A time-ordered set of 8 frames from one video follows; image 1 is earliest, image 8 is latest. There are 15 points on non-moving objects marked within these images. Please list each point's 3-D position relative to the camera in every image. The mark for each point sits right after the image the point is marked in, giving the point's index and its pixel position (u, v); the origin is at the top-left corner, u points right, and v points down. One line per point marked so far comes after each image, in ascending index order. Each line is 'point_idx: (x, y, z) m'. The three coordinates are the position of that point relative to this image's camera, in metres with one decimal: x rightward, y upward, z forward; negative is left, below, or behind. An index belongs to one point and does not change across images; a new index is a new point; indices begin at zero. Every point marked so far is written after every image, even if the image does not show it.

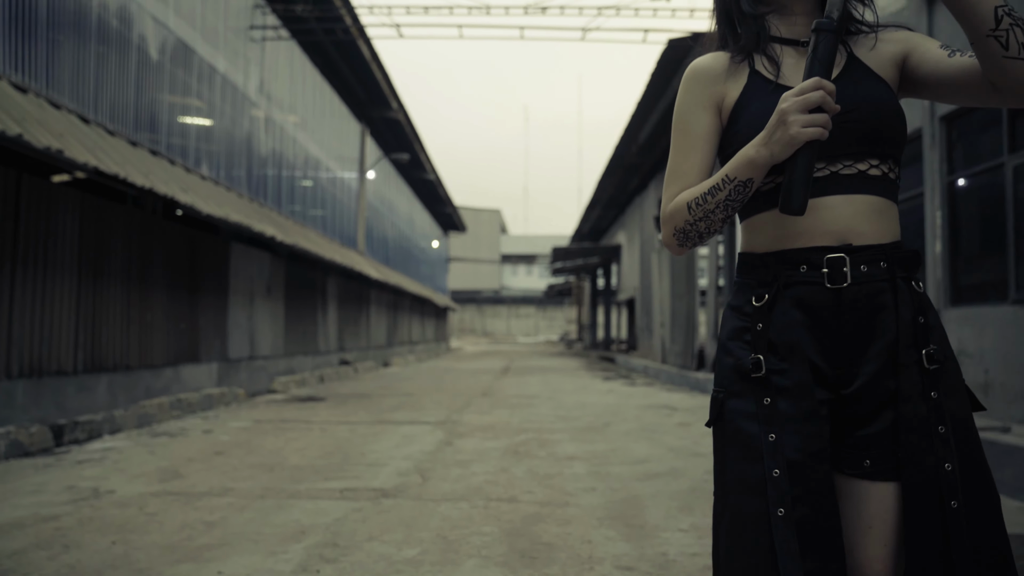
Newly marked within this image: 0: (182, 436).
0: (-2.5, -1.1, +5.4) m
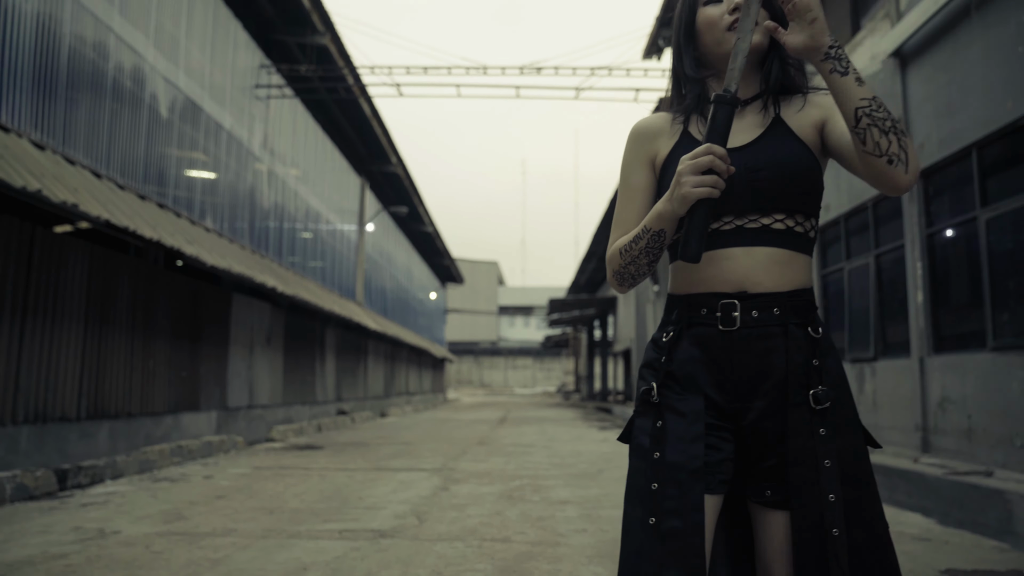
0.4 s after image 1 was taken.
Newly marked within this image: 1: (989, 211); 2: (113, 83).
0: (-2.5, -1.5, +5.5) m
1: (+3.7, +0.6, +5.5) m
2: (-4.0, +2.1, +7.2) m
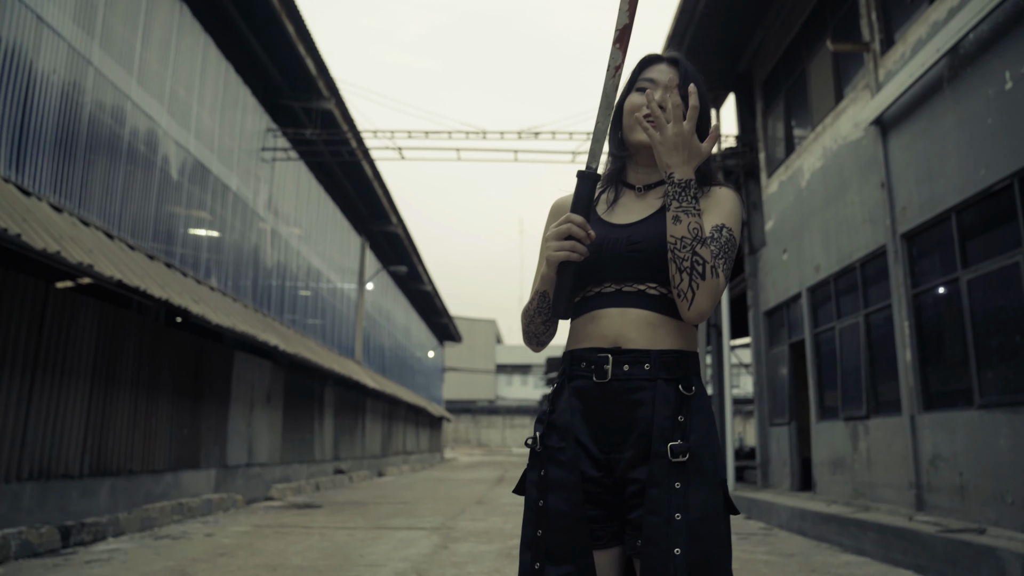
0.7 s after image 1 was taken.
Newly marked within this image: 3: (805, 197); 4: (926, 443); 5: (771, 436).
0: (-2.5, -1.9, +5.5) m
1: (+3.7, +0.1, +5.8) m
2: (-4.0, +1.5, +7.5) m
3: (+3.7, +1.1, +9.1) m
4: (+3.6, -1.4, +6.3) m
5: (+3.8, -2.1, +10.5) m
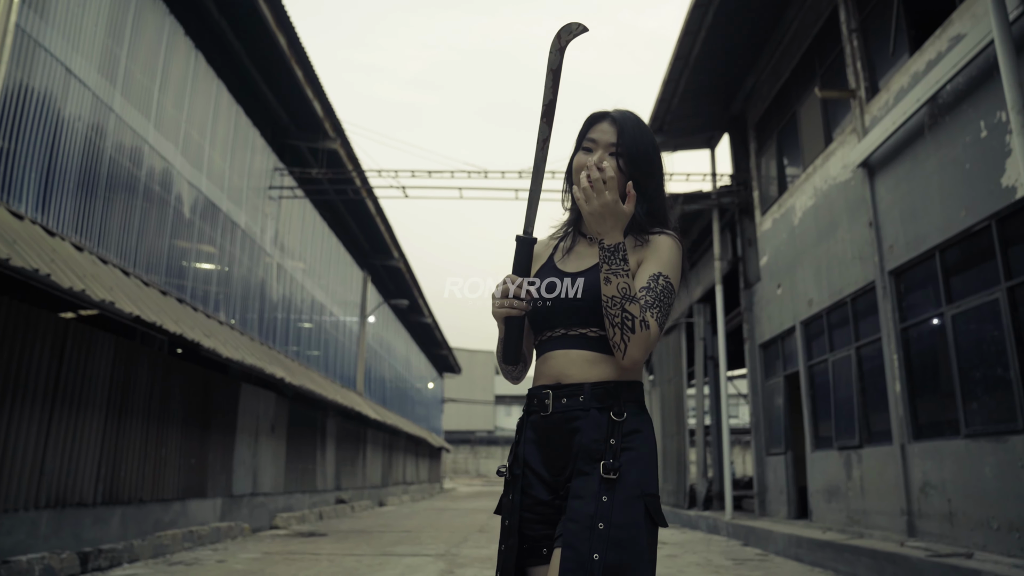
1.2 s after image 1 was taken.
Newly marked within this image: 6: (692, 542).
0: (-2.5, -2.2, +5.7) m
1: (+3.7, -0.2, +6.0) m
2: (-4.0, +1.1, +7.8) m
3: (+3.7, +0.7, +9.4) m
4: (+3.6, -1.7, +6.5) m
5: (+3.8, -2.6, +10.6) m
6: (+2.2, -3.1, +8.9) m
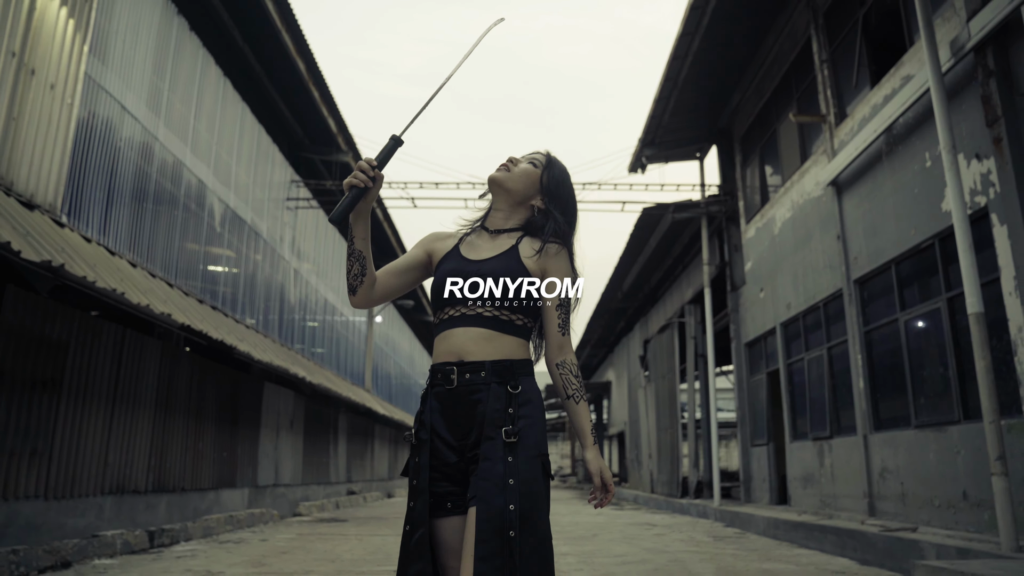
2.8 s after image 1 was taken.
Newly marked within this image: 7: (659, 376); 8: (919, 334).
0: (-2.4, -2.3, +6.5) m
1: (+3.8, -0.2, +6.9) m
2: (-3.9, +1.0, +8.6) m
3: (+3.7, +0.6, +10.2) m
4: (+3.7, -1.7, +7.3) m
5: (+3.8, -2.7, +11.5) m
6: (+2.3, -3.2, +9.8) m
7: (+3.5, -2.1, +17.2) m
8: (+3.7, -0.4, +6.6) m
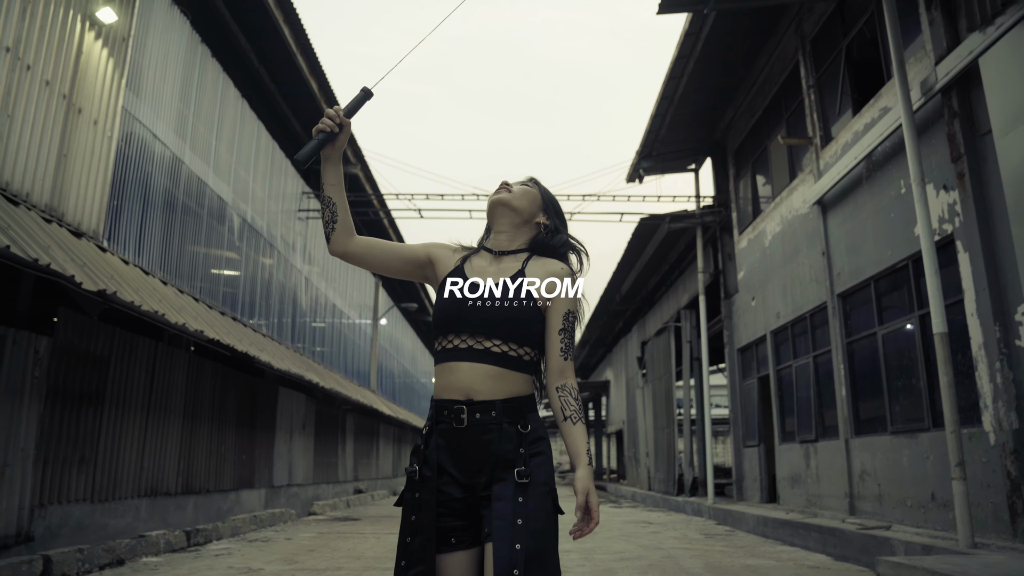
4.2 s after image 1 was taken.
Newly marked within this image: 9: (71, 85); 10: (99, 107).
0: (-2.4, -2.5, +7.1) m
1: (+3.8, -0.4, +7.4) m
2: (-3.9, +0.8, +9.2) m
3: (+3.8, +0.5, +10.7) m
4: (+3.8, -1.9, +7.9) m
5: (+3.9, -2.8, +12.0) m
6: (+2.3, -3.3, +10.3) m
7: (+3.5, -2.2, +17.8) m
8: (+3.8, -0.6, +7.2) m
9: (-3.7, +1.7, +6.1) m
10: (-3.7, +1.6, +6.5) m
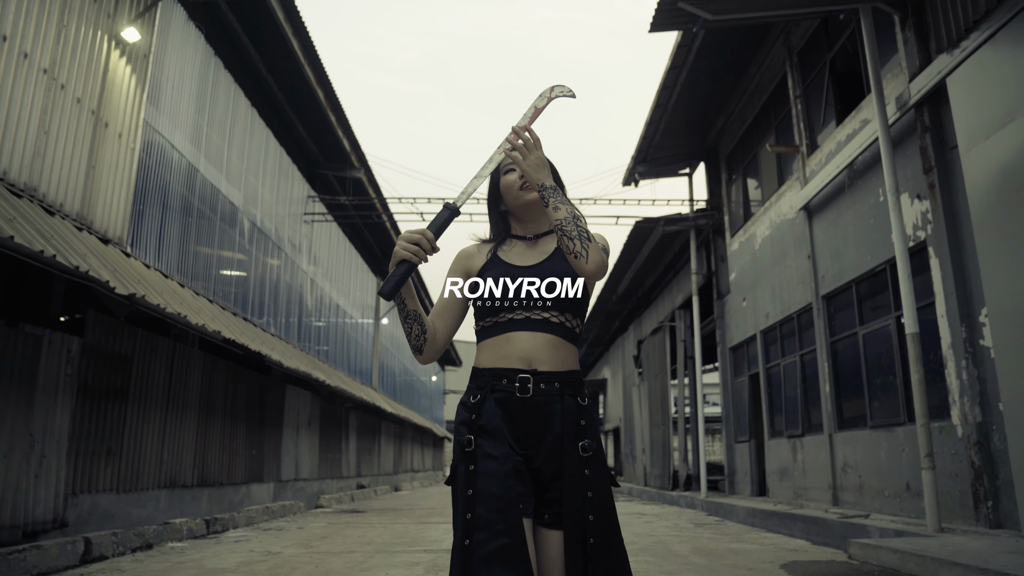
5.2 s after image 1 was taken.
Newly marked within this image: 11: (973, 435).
0: (-2.3, -2.5, +7.5) m
1: (+3.8, -0.4, +7.8) m
2: (-3.9, +0.8, +9.5) m
3: (+3.8, +0.5, +11.1) m
4: (+3.8, -1.9, +8.3) m
5: (+3.9, -2.8, +12.5) m
6: (+2.3, -3.4, +10.7) m
7: (+3.5, -2.2, +18.2) m
8: (+3.8, -0.6, +7.6) m
9: (-3.7, +1.7, +6.5) m
10: (-3.7, +1.6, +6.9) m
11: (+3.6, -1.2, +5.7) m
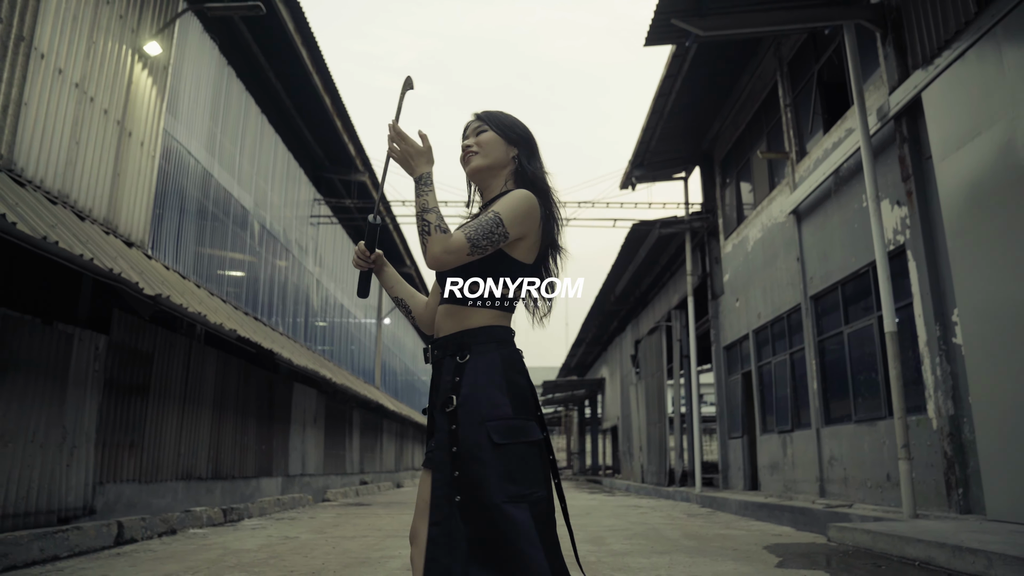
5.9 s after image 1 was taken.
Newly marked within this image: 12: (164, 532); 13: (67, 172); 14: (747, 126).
0: (-2.3, -2.5, +7.8) m
1: (+3.8, -0.4, +8.2) m
2: (-3.9, +0.8, +9.9) m
3: (+3.8, +0.5, +11.5) m
4: (+3.8, -1.9, +8.7) m
5: (+3.9, -2.8, +12.8) m
6: (+2.3, -3.4, +11.1) m
7: (+3.5, -2.2, +18.6) m
8: (+3.8, -0.6, +8.0) m
9: (-3.7, +1.7, +6.9) m
10: (-3.7, +1.6, +7.3) m
11: (+3.6, -1.2, +6.1) m
12: (-2.9, -2.0, +6.0) m
13: (-3.7, +1.0, +5.9) m
14: (+3.8, +2.7, +11.8) m
